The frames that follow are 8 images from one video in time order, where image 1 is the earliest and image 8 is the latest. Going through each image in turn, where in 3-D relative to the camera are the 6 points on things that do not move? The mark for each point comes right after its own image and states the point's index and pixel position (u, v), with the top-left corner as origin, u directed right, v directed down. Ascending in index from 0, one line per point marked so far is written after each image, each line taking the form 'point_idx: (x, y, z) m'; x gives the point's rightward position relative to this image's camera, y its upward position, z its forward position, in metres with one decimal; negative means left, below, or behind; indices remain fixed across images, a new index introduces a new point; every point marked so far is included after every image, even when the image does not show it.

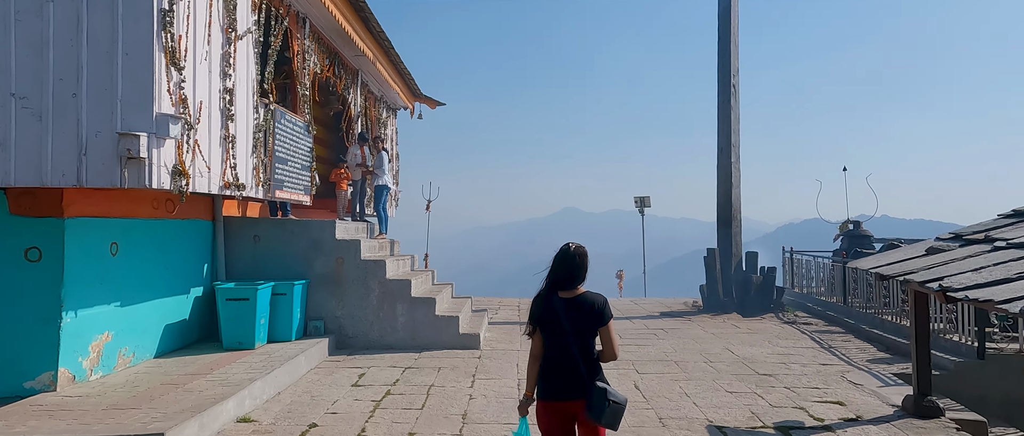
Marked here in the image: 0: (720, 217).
0: (+3.6, 0.0, +11.7) m
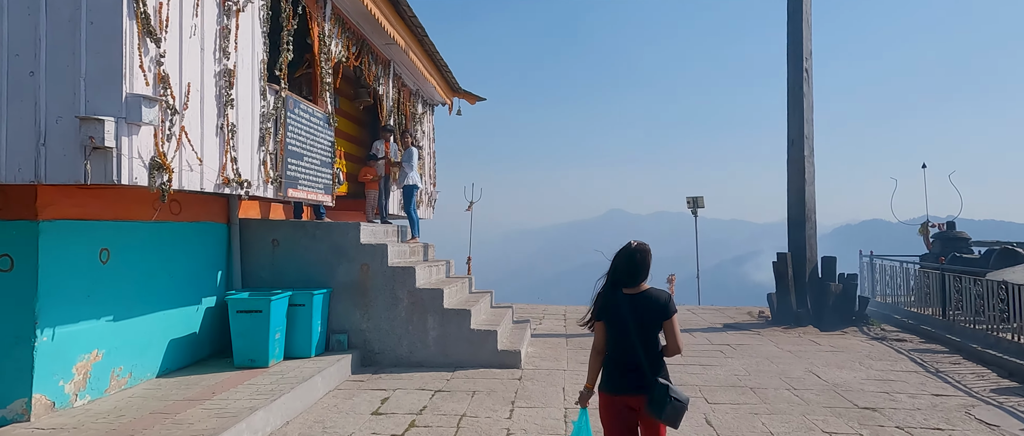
0: (+4.3, 0.0, +10.5) m
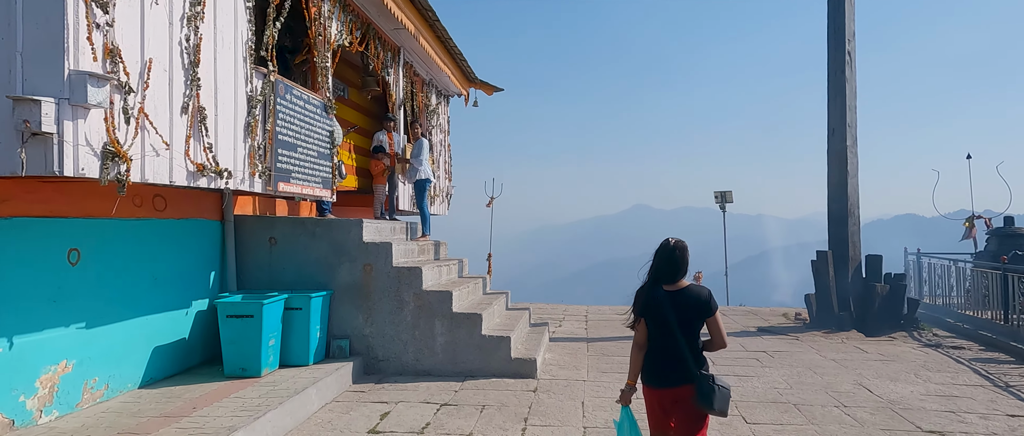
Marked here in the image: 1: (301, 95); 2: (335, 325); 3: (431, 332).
0: (+4.5, 0.0, +9.7) m
1: (-1.8, +1.0, +5.8) m
2: (-1.8, -1.1, +6.8) m
3: (-0.8, -1.1, +6.7) m
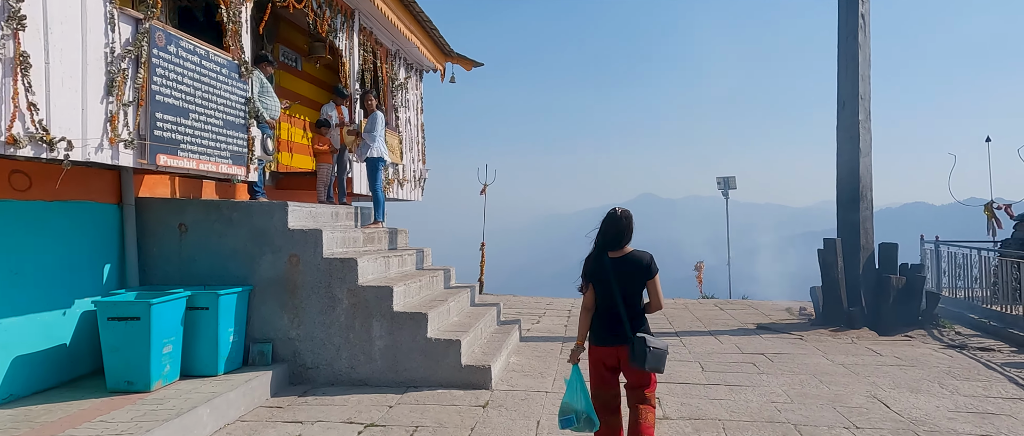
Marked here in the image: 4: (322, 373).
0: (+4.1, +0.3, +8.7) m
1: (-2.2, +1.2, +4.8) m
2: (-2.2, -0.9, +5.8) m
3: (-1.2, -1.0, +5.7) m
4: (-1.6, -1.3, +5.8) m
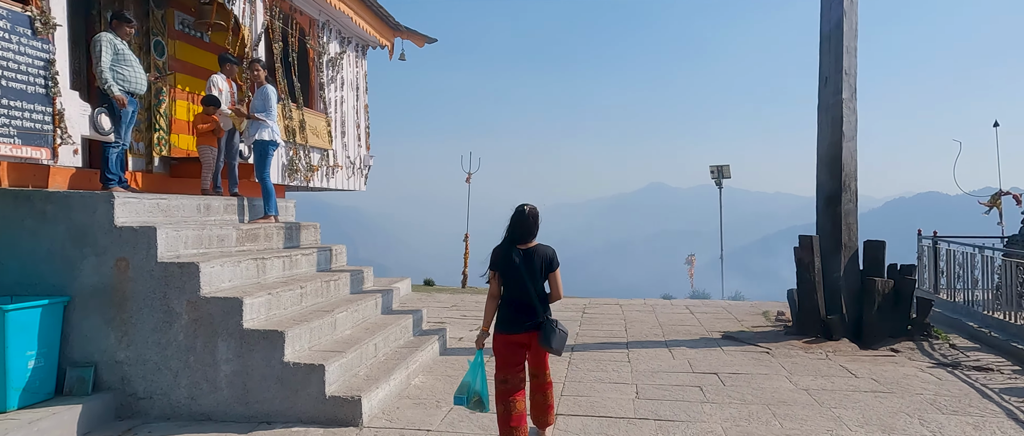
0: (+3.3, +0.3, +7.5) m
1: (-3.0, +1.2, +3.7) m
2: (-3.0, -0.9, +4.7) m
3: (-2.0, -0.9, +4.6) m
4: (-2.4, -1.3, +4.7) m
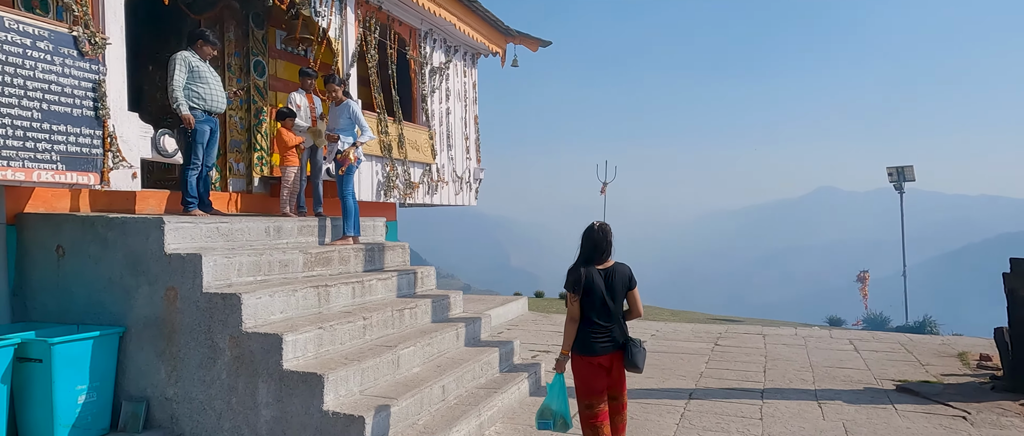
0: (+4.3, +0.2, +5.7) m
1: (-2.8, +1.0, +3.5) m
2: (-2.5, -1.0, +4.5) m
3: (-1.6, -1.1, +4.2) m
4: (-1.9, -1.4, +4.3) m
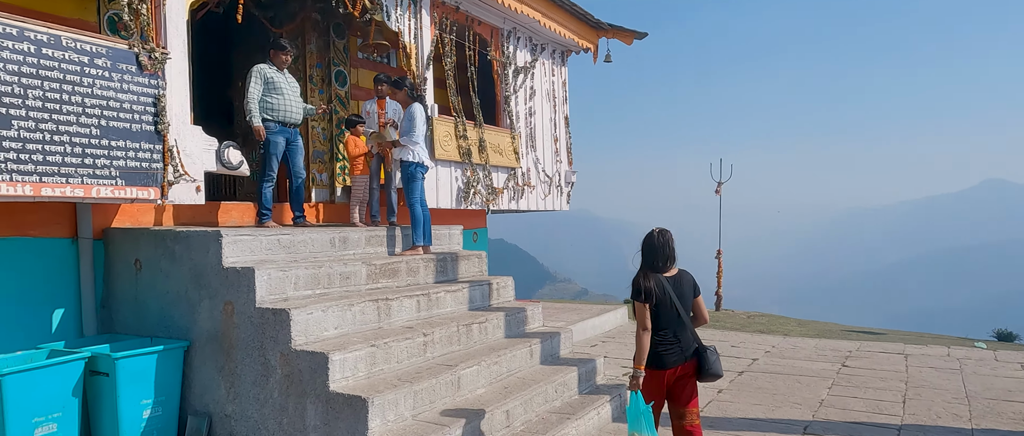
0: (+4.8, +0.2, +4.5) m
1: (-2.6, +0.9, +3.6) m
2: (-2.0, -1.1, +4.4) m
3: (-1.2, -1.2, +4.0) m
4: (-1.5, -1.5, +4.2) m
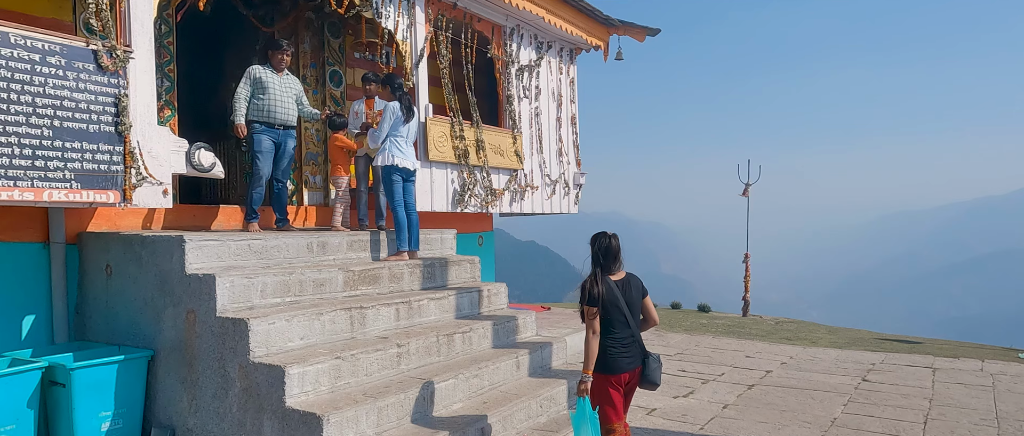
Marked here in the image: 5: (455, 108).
0: (+4.7, +0.2, +3.9) m
1: (-2.7, +0.9, +3.4) m
2: (-2.2, -1.2, +4.3) m
3: (-1.3, -1.2, +3.7) m
4: (-1.7, -1.5, +4.0) m
5: (-0.5, +1.0, +6.3) m
